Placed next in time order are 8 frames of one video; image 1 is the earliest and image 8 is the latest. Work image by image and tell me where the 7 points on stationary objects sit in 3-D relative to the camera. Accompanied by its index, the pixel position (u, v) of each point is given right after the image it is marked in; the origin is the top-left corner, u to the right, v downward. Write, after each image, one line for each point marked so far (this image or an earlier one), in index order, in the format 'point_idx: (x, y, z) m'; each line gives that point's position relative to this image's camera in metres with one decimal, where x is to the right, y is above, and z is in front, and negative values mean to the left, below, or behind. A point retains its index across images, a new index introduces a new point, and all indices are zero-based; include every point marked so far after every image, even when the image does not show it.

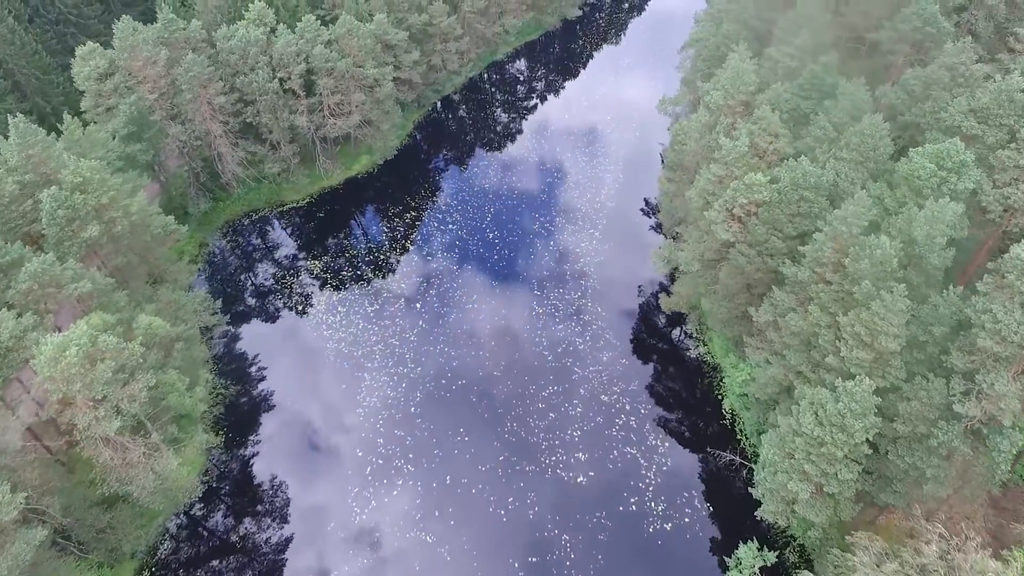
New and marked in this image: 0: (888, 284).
0: (+12.0, +0.1, +19.6) m
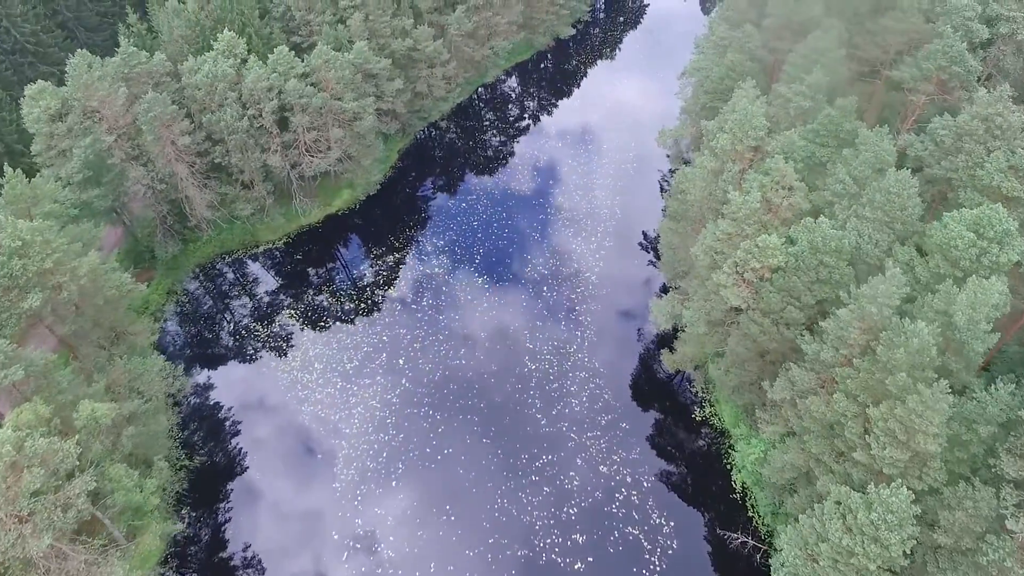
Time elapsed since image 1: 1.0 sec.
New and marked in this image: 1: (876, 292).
0: (+11.6, -2.4, +17.2) m
1: (+10.8, -0.2, +18.2) m
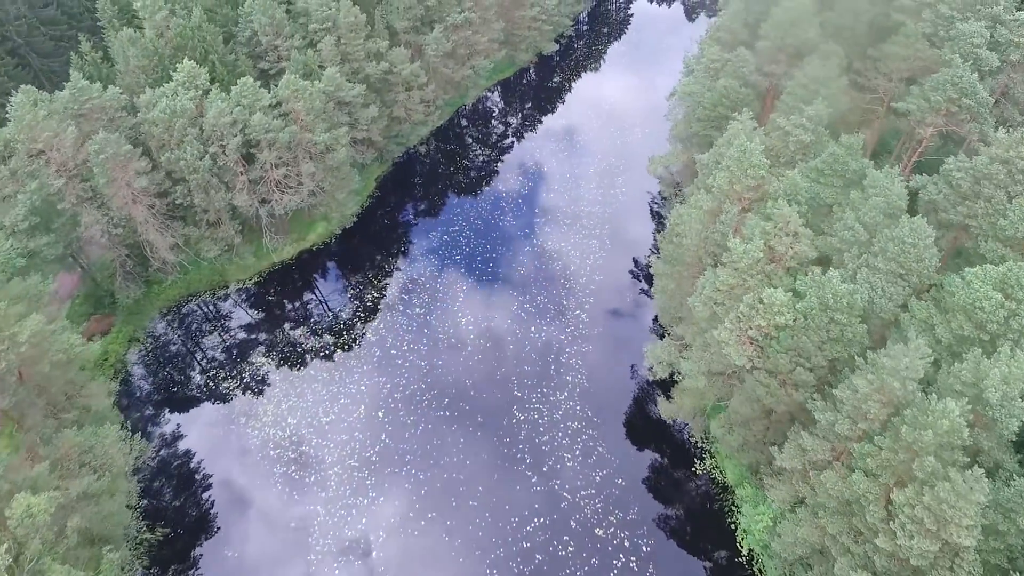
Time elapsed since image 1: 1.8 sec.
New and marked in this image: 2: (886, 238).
0: (+11.3, -4.3, +15.5) m
1: (+10.4, -2.0, +16.5) m
2: (+12.1, +1.6, +19.8) m
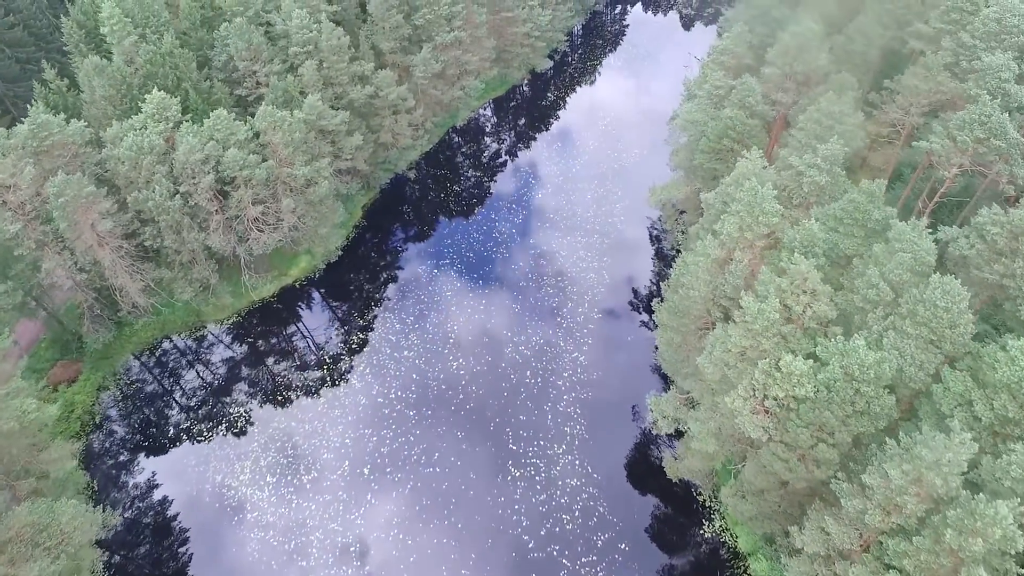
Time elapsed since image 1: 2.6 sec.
0: (+11.1, -6.3, +13.7) m
1: (+10.2, -4.0, +14.7) m
2: (+11.9, -0.3, +18.0) m
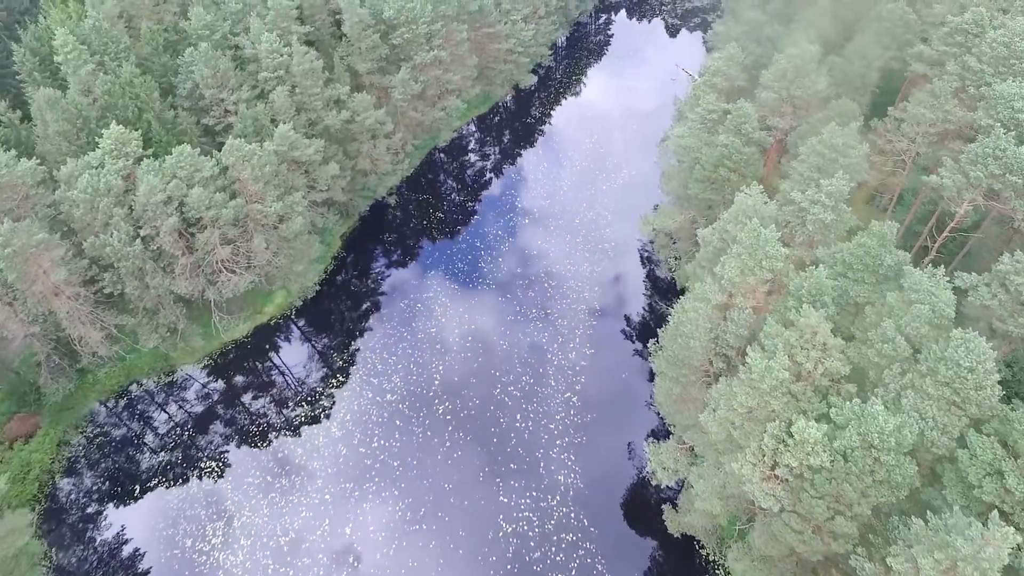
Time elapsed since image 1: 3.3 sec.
0: (+11.0, -7.8, +12.3) m
1: (+10.0, -5.6, +13.3) m
2: (+11.5, -1.9, +16.6) m
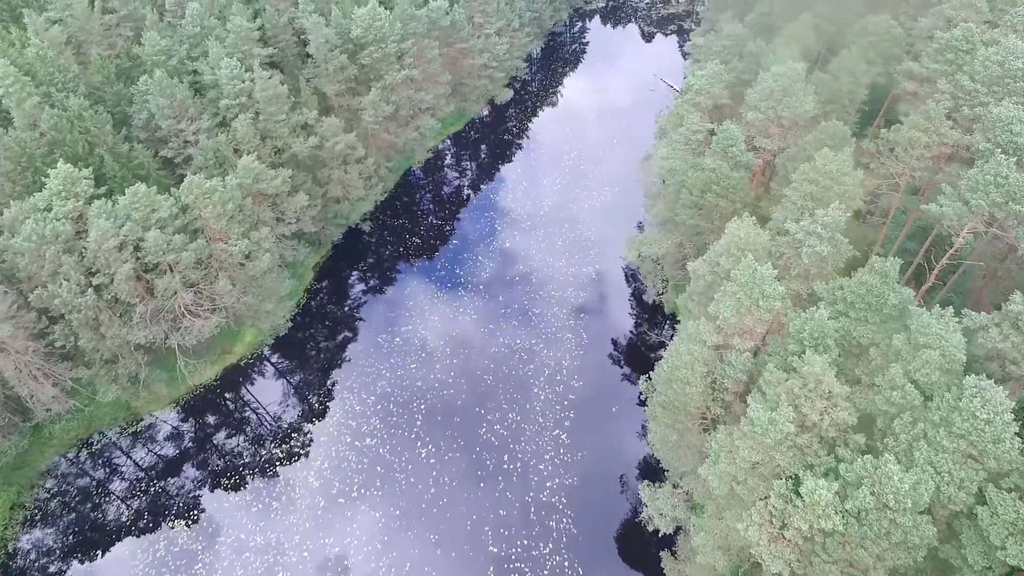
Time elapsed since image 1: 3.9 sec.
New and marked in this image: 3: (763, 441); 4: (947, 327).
0: (+11.0, -9.0, +11.3) m
1: (+9.9, -6.8, +12.2) m
2: (+11.2, -3.0, +15.6) m
3: (+7.0, -4.2, +17.0) m
4: (+11.7, -1.0, +16.5) m
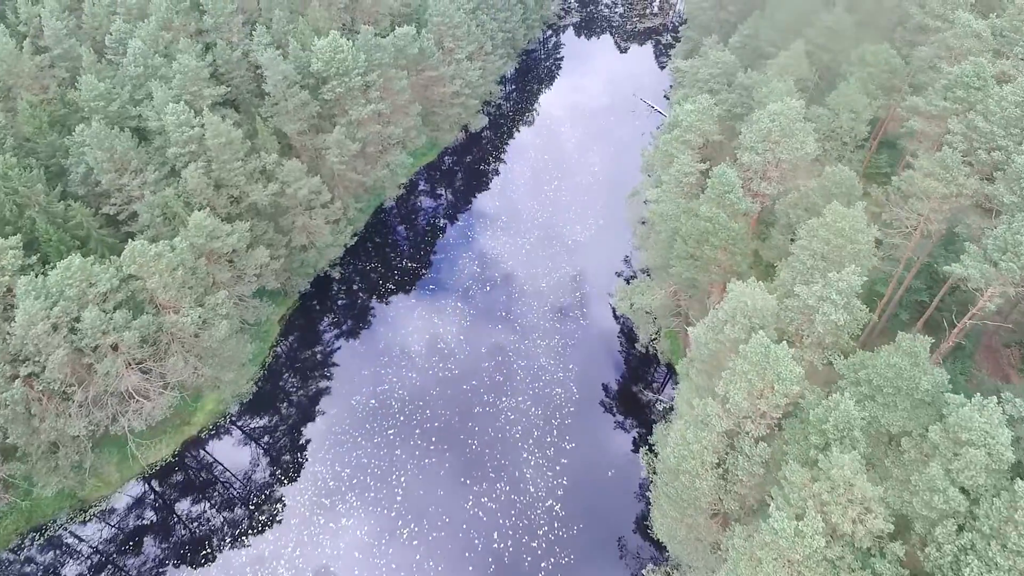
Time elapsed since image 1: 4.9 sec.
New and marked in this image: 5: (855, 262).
0: (+11.1, -11.1, +9.4) m
1: (+9.9, -8.9, +10.3) m
2: (+11.0, -5.2, +13.7) m
3: (+6.8, -6.5, +15.0) m
4: (+11.4, -3.1, +14.6) m
5: (+10.5, +0.9, +18.8) m
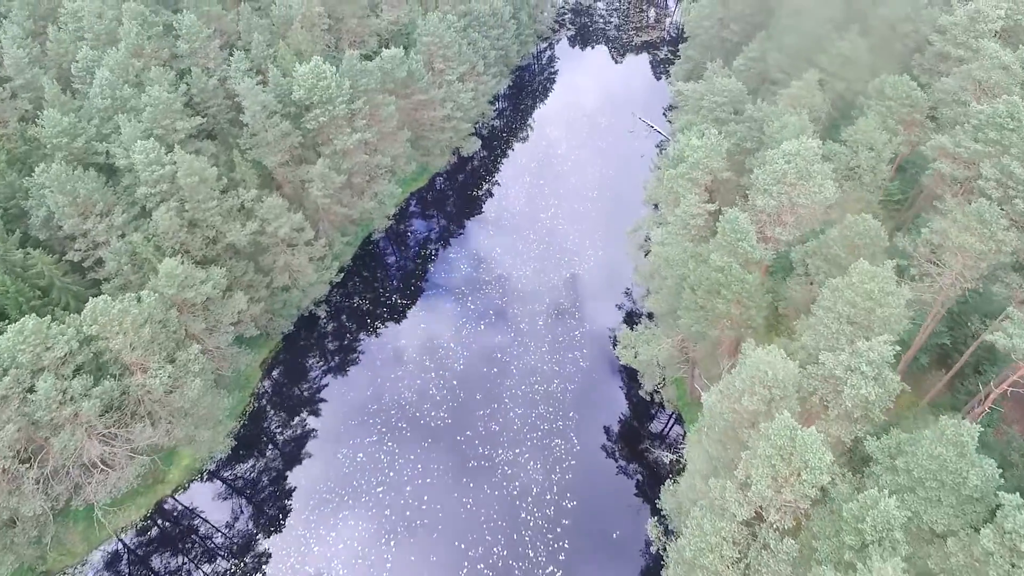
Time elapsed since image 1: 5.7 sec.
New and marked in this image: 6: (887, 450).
0: (+11.2, -13.0, +7.7) m
1: (+10.0, -10.8, +8.6) m
2: (+11.0, -7.1, +12.0) m
3: (+6.8, -8.5, +13.2) m
4: (+11.4, -5.0, +12.9) m
5: (+10.4, -1.0, +17.1) m
6: (+9.6, -4.0, +15.8) m
